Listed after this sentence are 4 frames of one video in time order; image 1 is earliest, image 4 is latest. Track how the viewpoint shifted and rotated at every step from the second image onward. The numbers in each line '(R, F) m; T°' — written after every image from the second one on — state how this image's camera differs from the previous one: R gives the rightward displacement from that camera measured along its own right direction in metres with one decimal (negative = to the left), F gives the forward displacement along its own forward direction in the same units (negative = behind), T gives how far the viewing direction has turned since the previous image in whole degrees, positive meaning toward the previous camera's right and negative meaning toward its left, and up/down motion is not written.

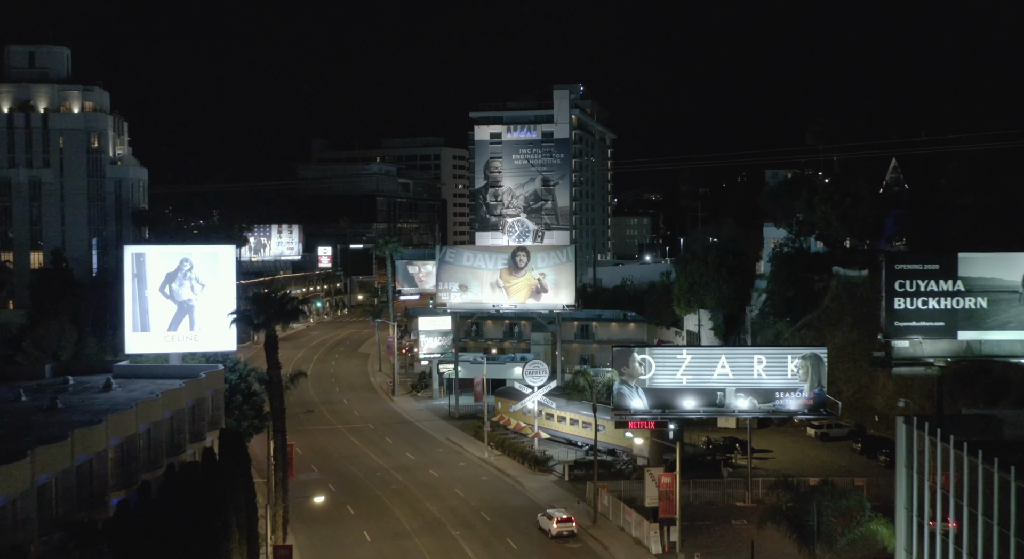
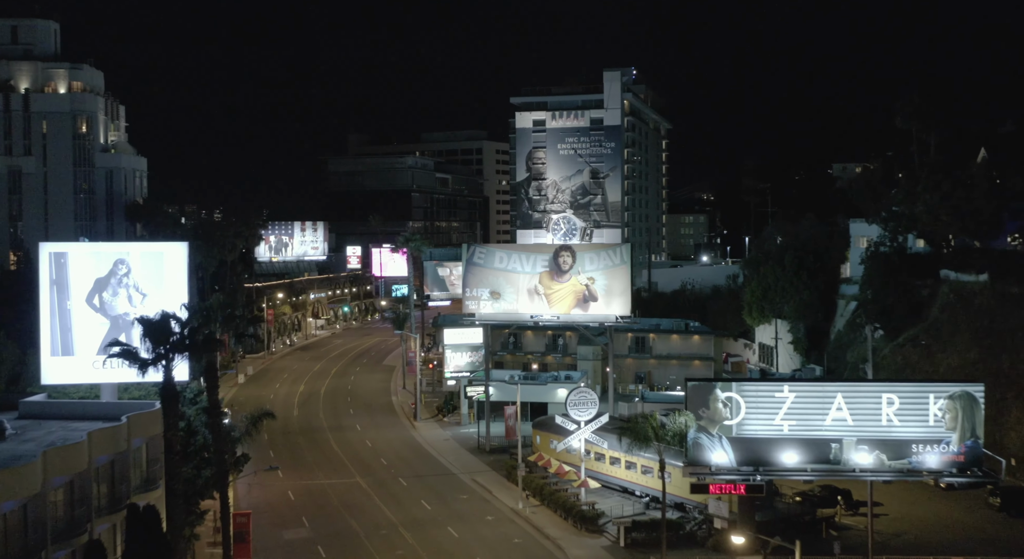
(+0.3, +14.2) m; -2°
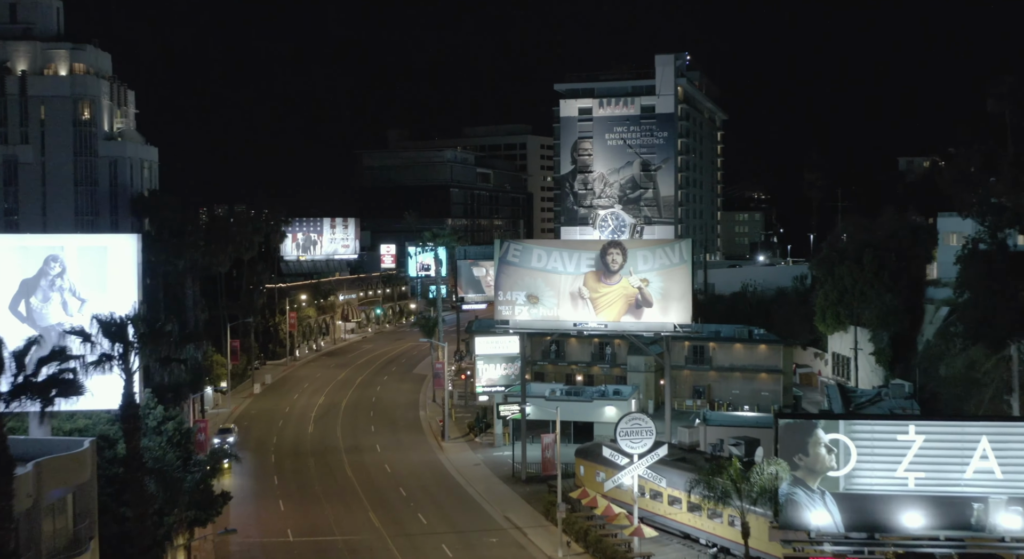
(+0.3, +9.5) m; -2°
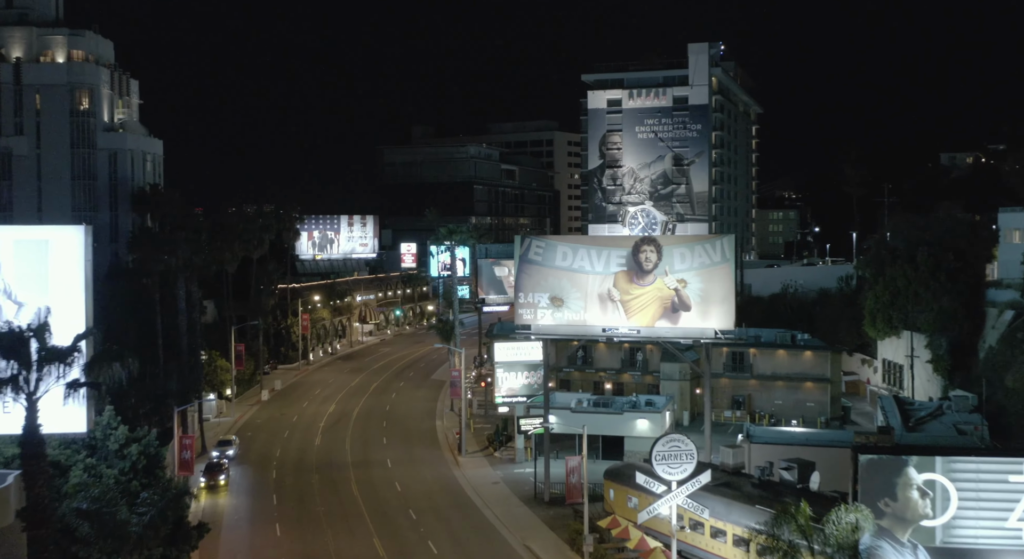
(+0.2, +5.7) m; -1°
